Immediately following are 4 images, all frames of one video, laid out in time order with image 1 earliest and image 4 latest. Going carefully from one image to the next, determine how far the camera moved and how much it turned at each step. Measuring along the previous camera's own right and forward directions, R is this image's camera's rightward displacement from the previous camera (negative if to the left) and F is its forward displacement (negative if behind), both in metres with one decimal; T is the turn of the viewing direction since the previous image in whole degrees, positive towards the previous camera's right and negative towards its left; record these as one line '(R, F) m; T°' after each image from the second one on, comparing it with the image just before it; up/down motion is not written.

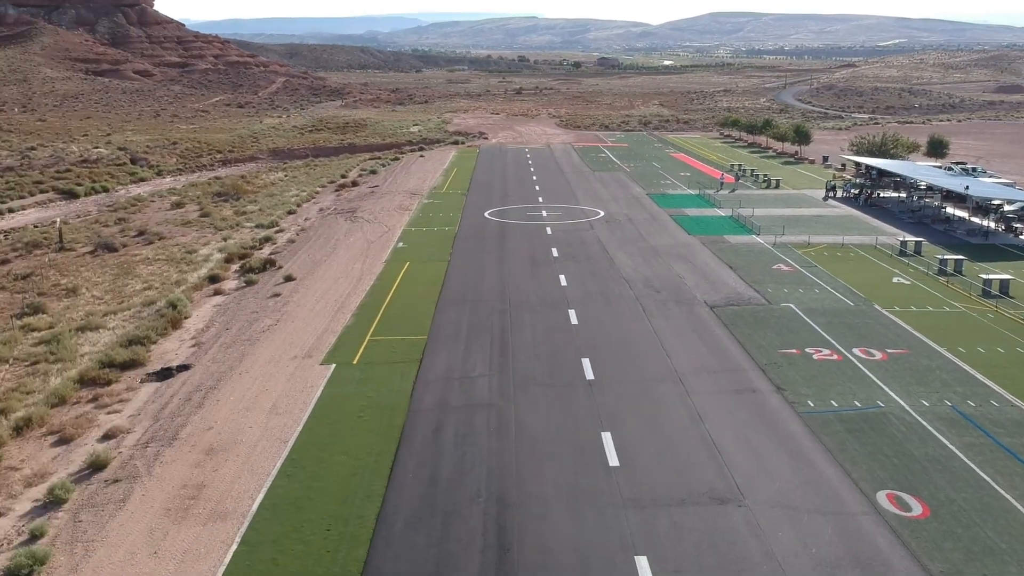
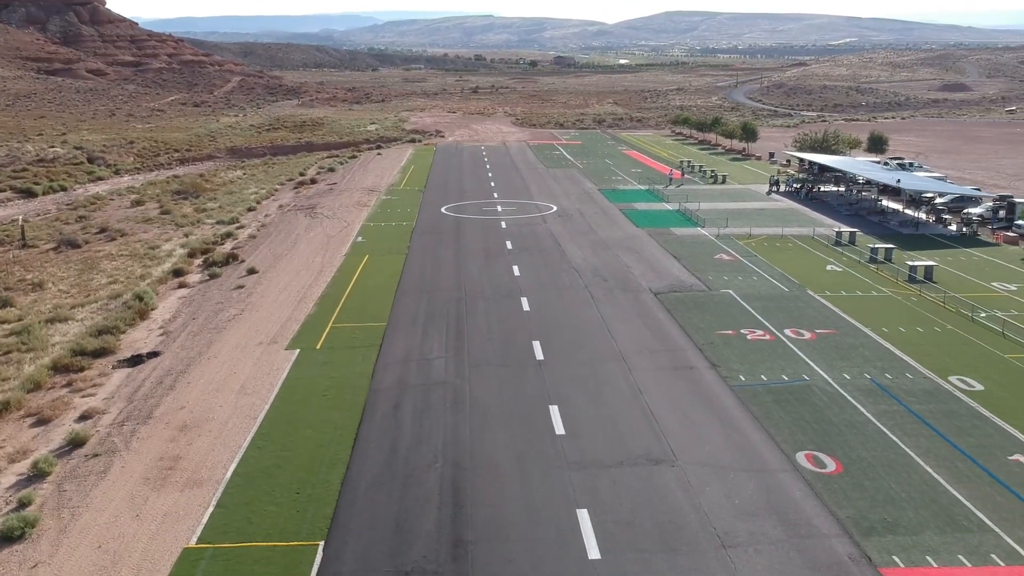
(+0.2, -1.6) m; +3°
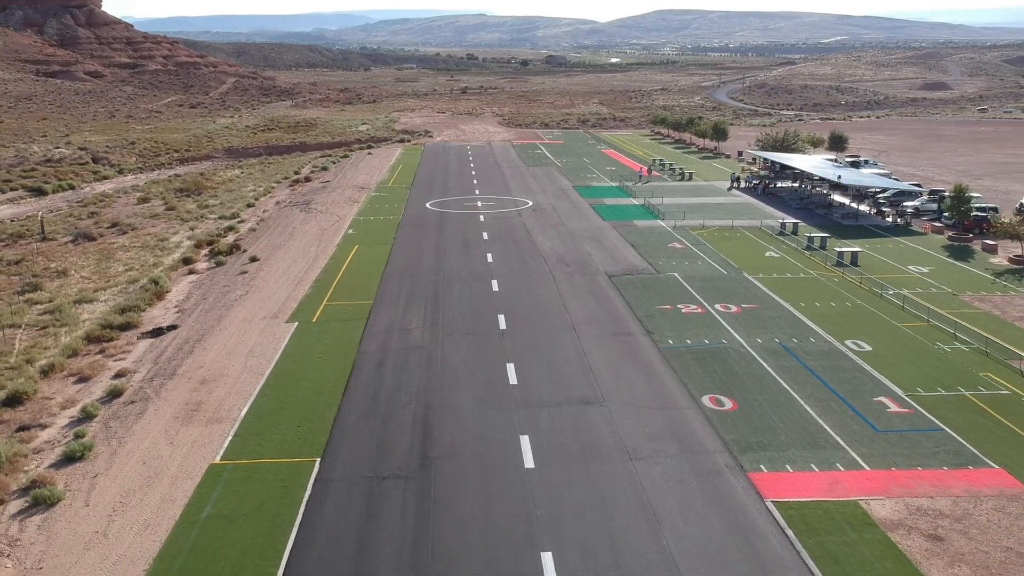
(+1.0, -4.0) m; 0°
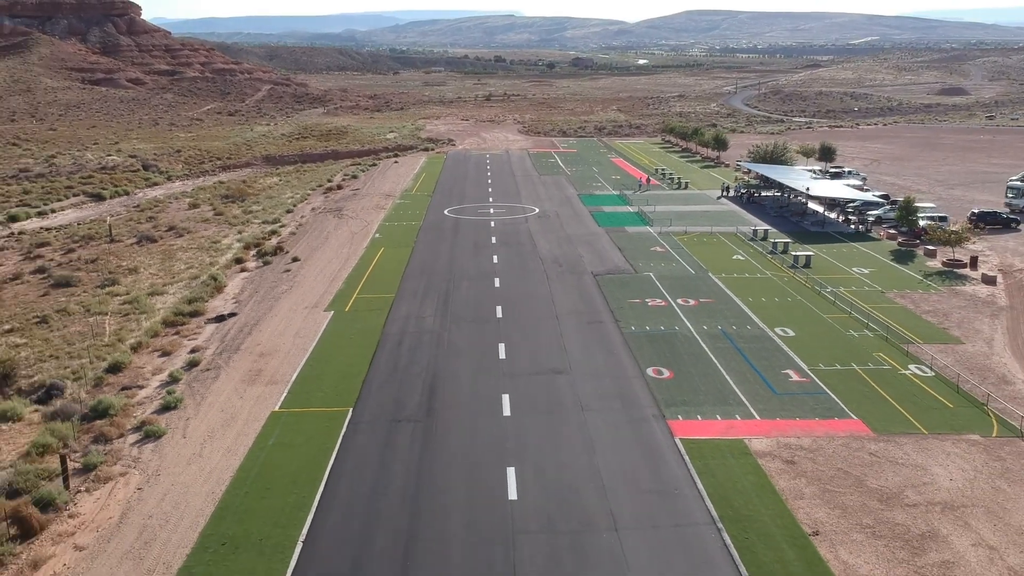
(+1.6, -6.4) m; -2°
